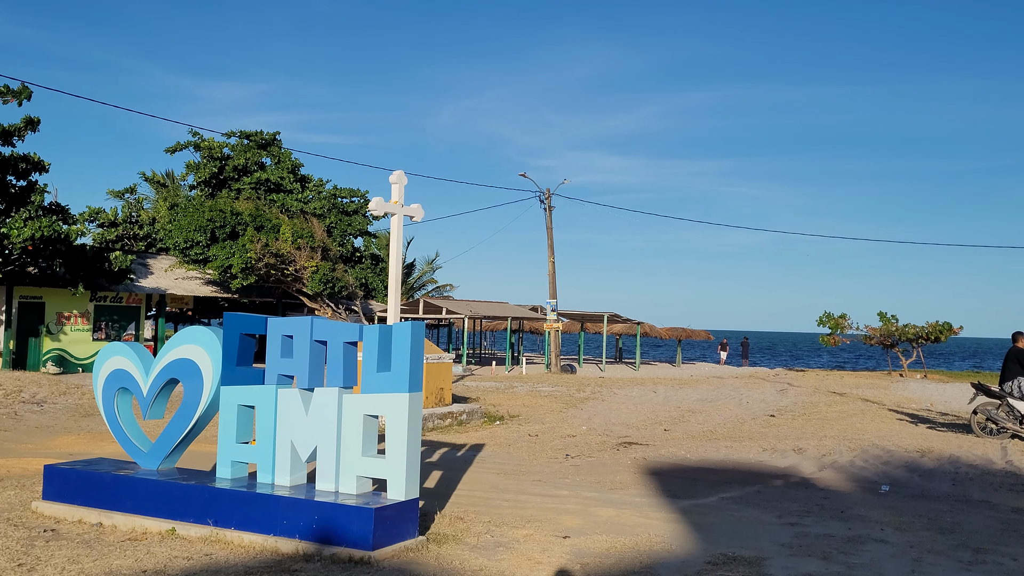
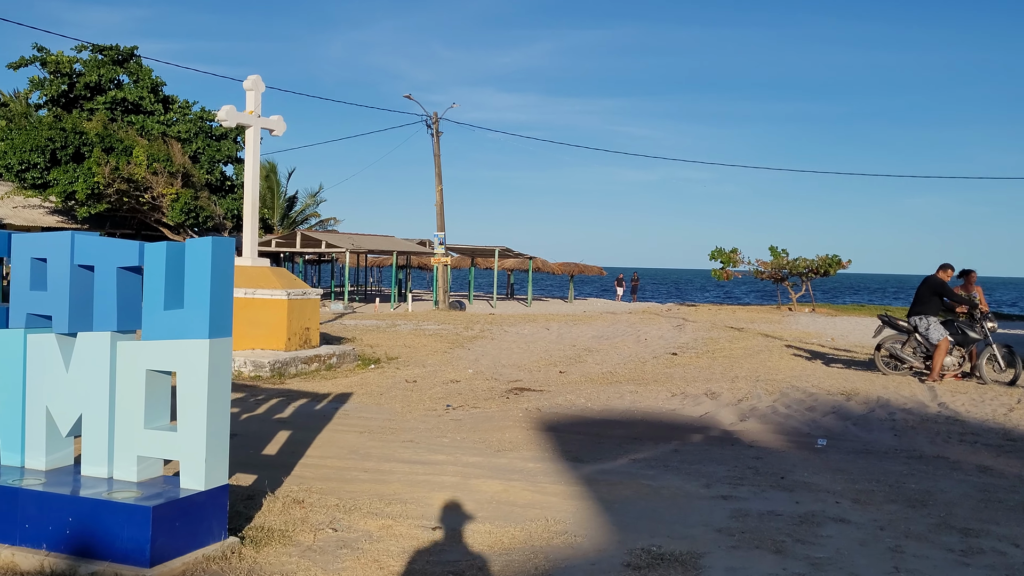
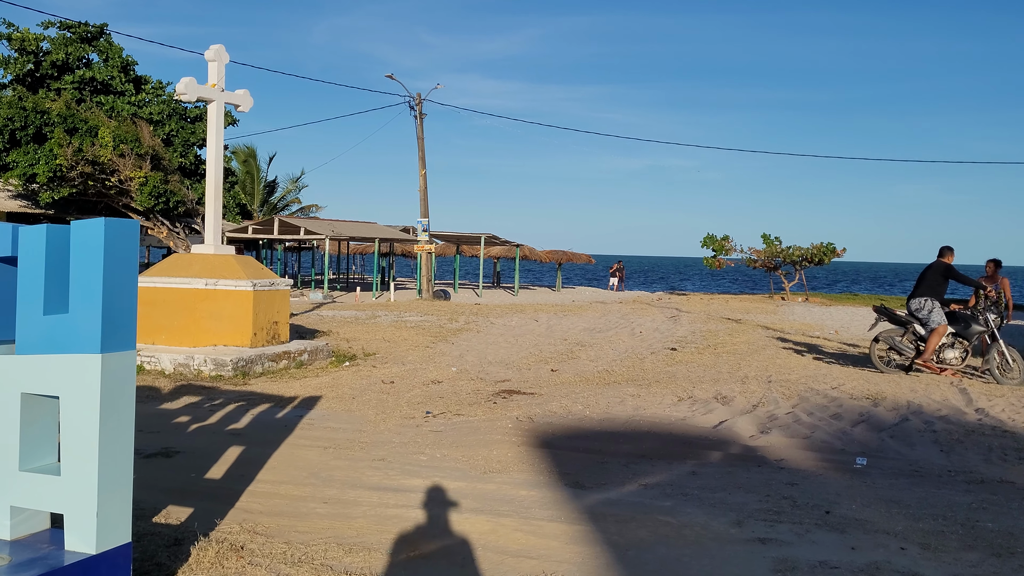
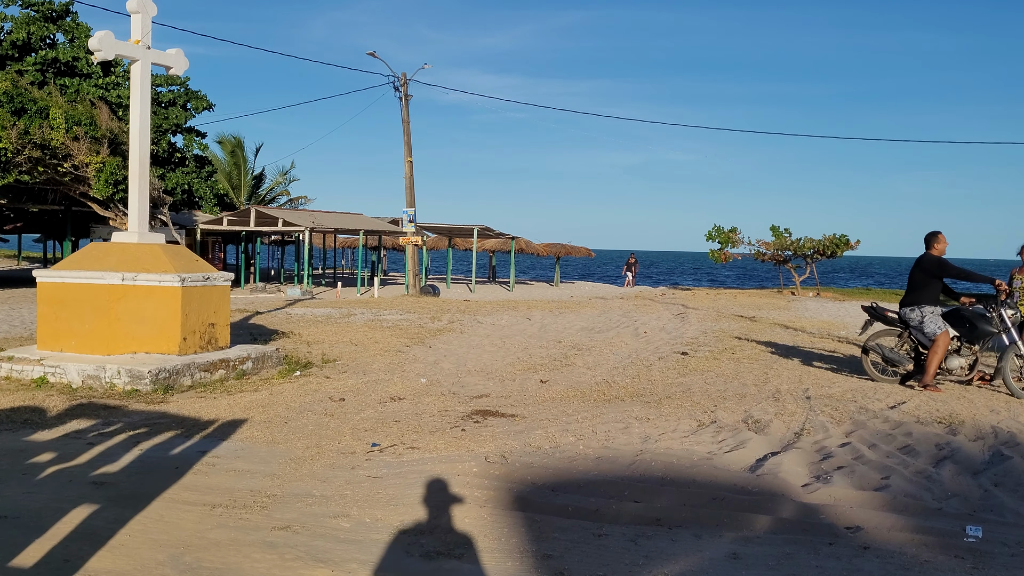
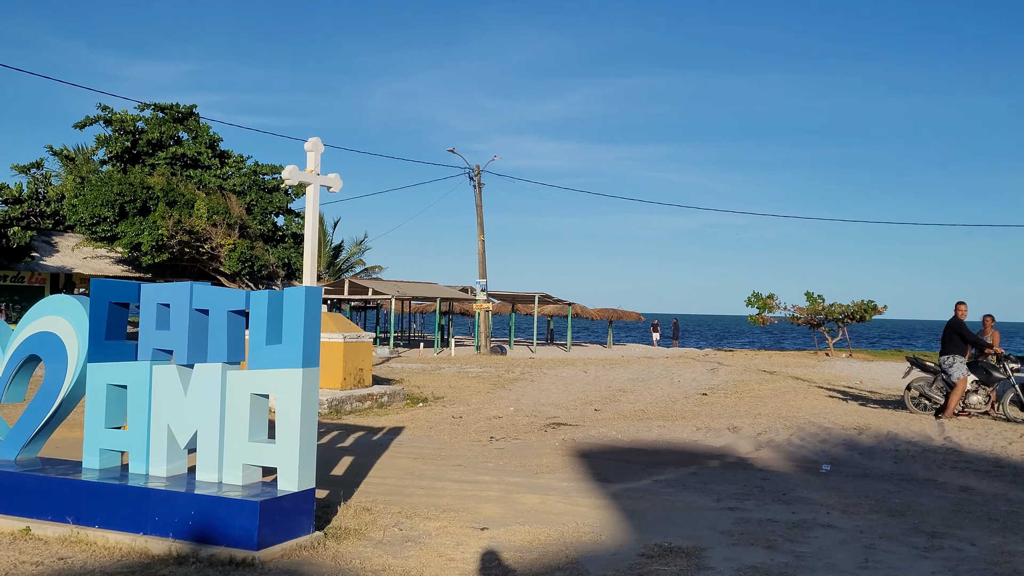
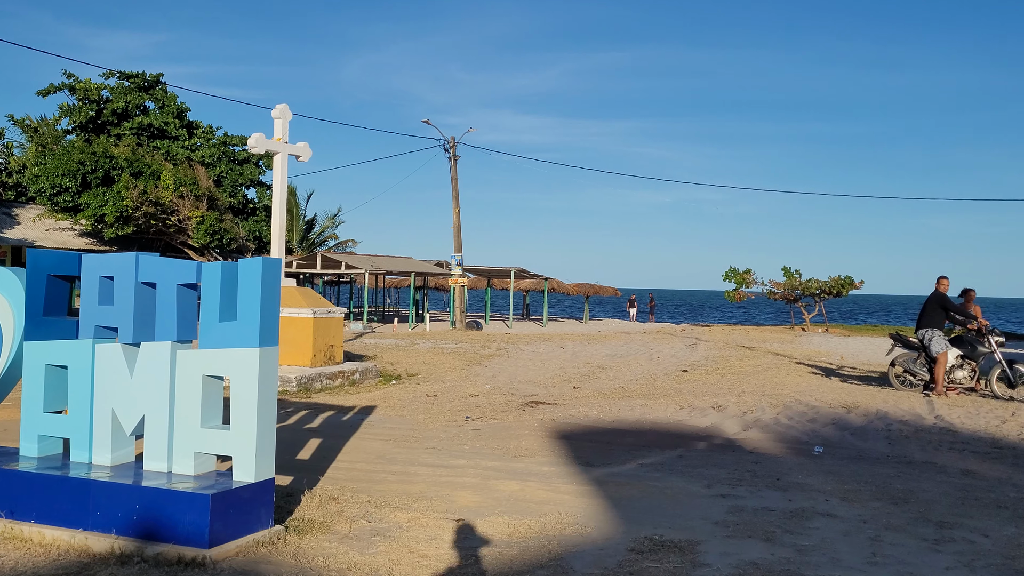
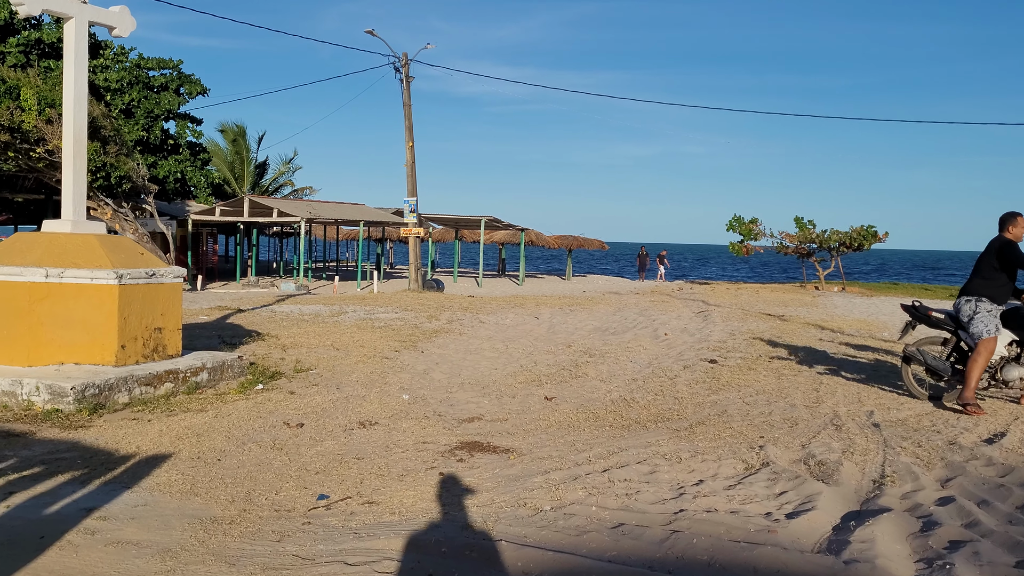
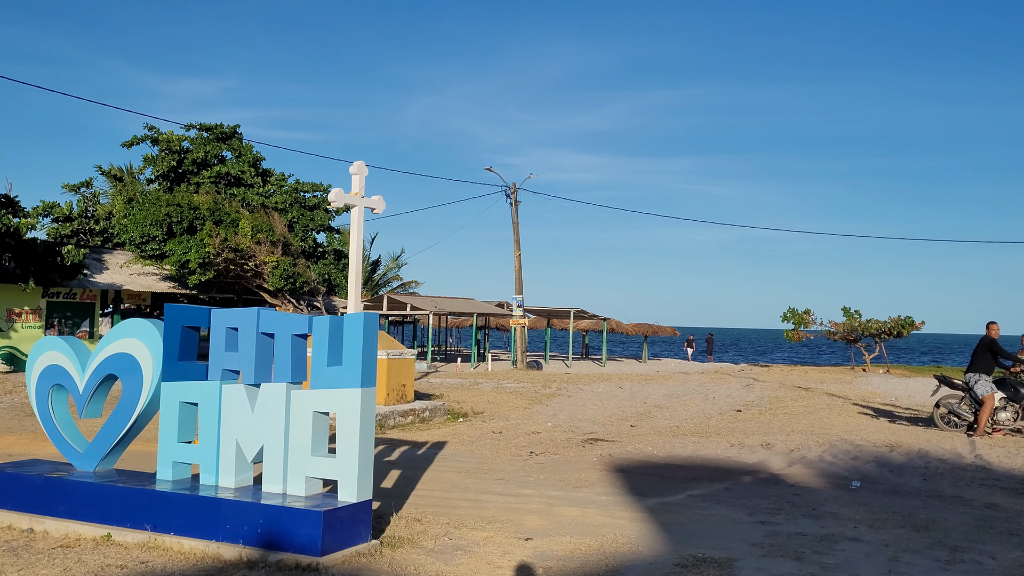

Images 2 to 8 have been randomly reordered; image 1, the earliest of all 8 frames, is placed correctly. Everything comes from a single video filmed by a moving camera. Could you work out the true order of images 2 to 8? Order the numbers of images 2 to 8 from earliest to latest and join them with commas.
8, 5, 6, 2, 3, 4, 7
